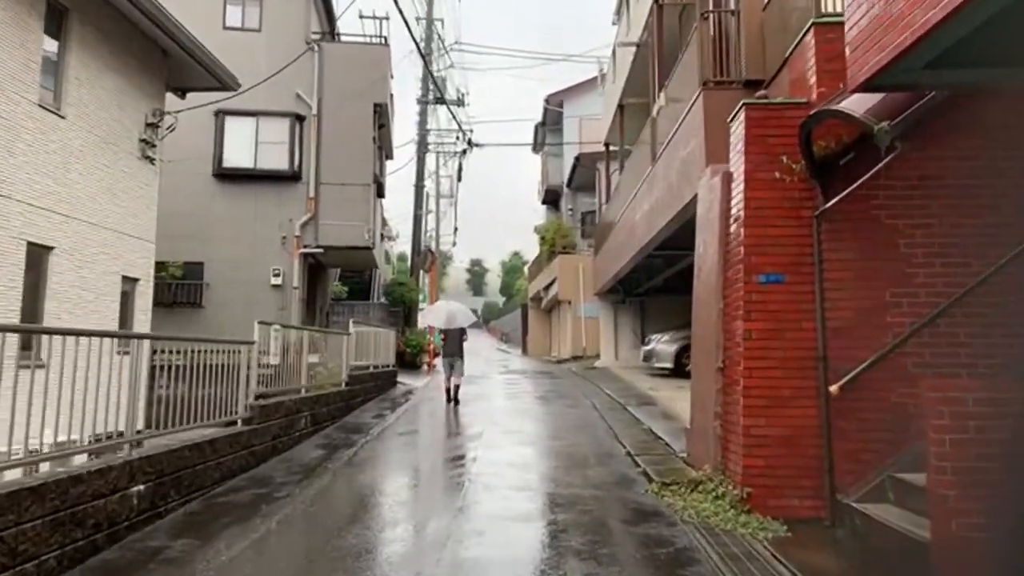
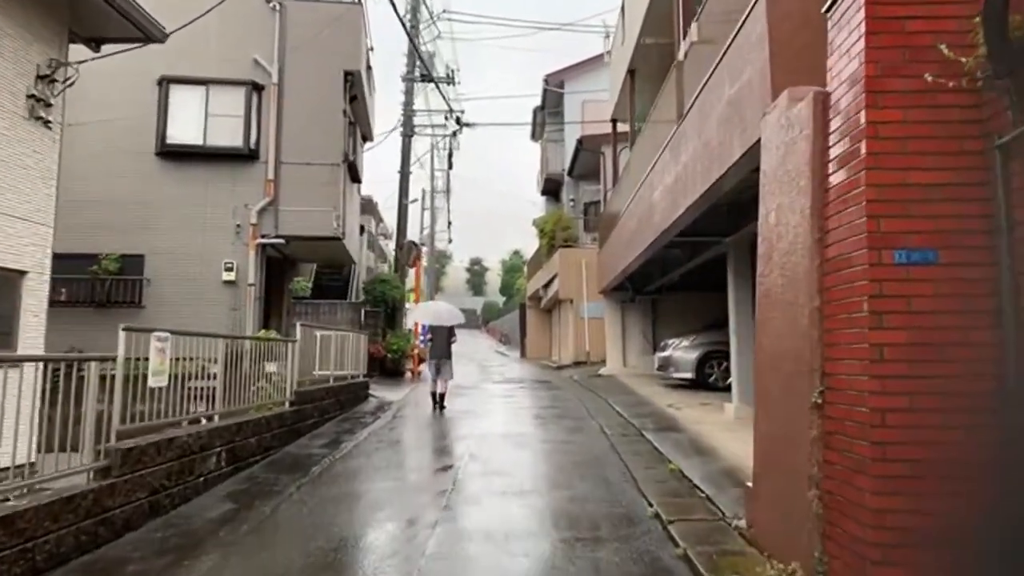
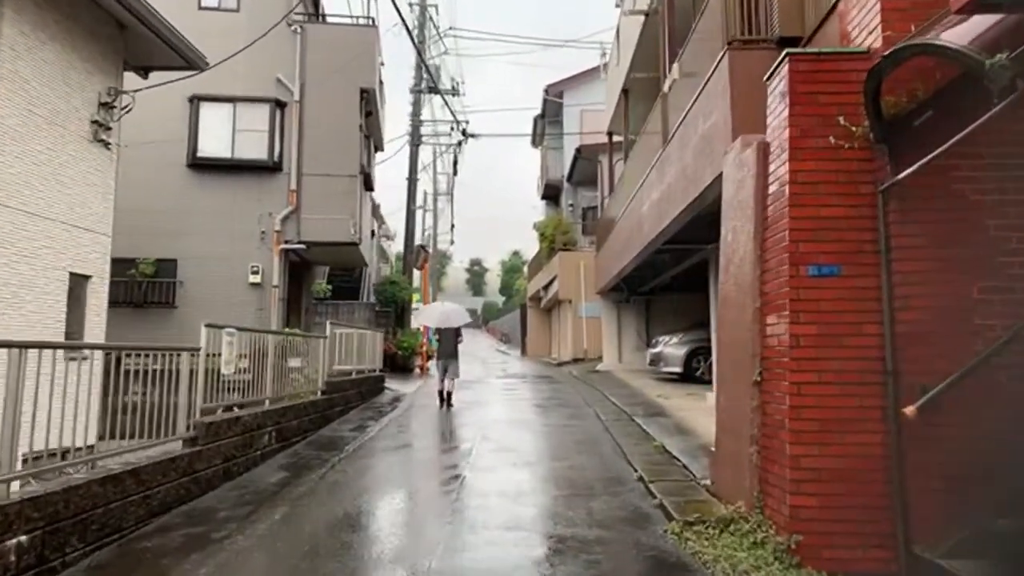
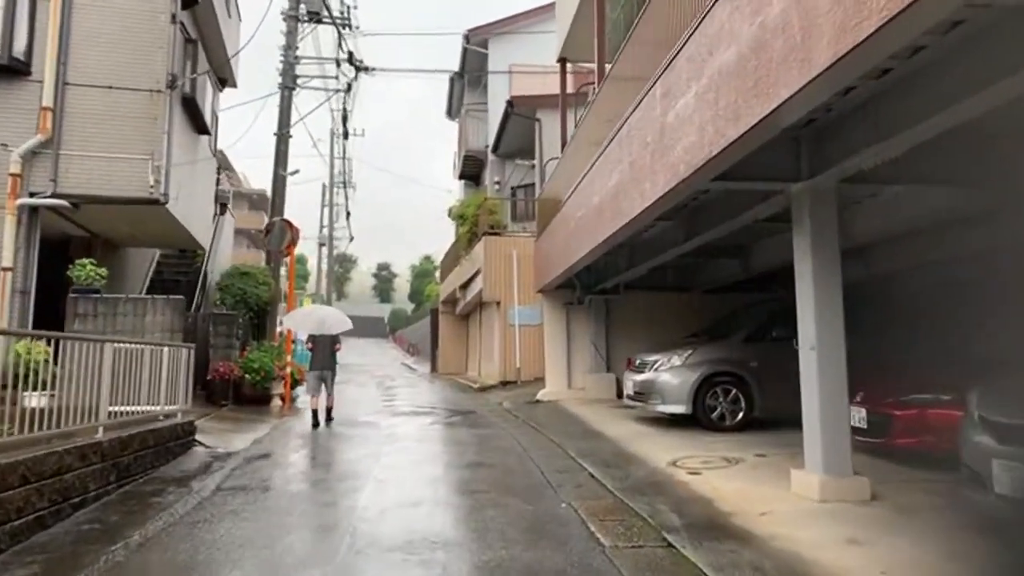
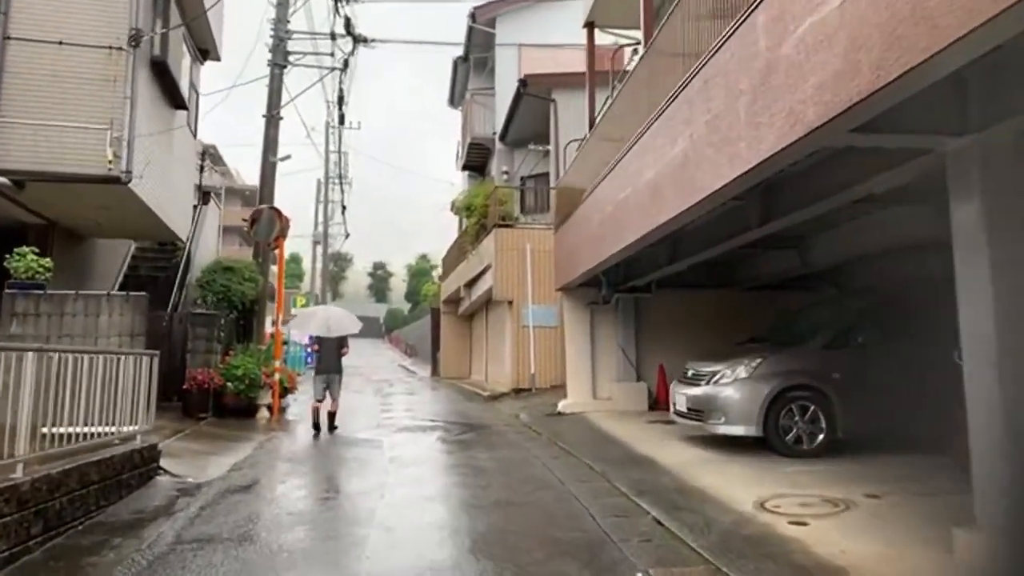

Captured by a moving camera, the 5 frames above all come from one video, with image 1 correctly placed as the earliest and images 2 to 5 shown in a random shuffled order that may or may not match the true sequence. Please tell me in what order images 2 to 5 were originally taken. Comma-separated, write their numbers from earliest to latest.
3, 2, 4, 5
